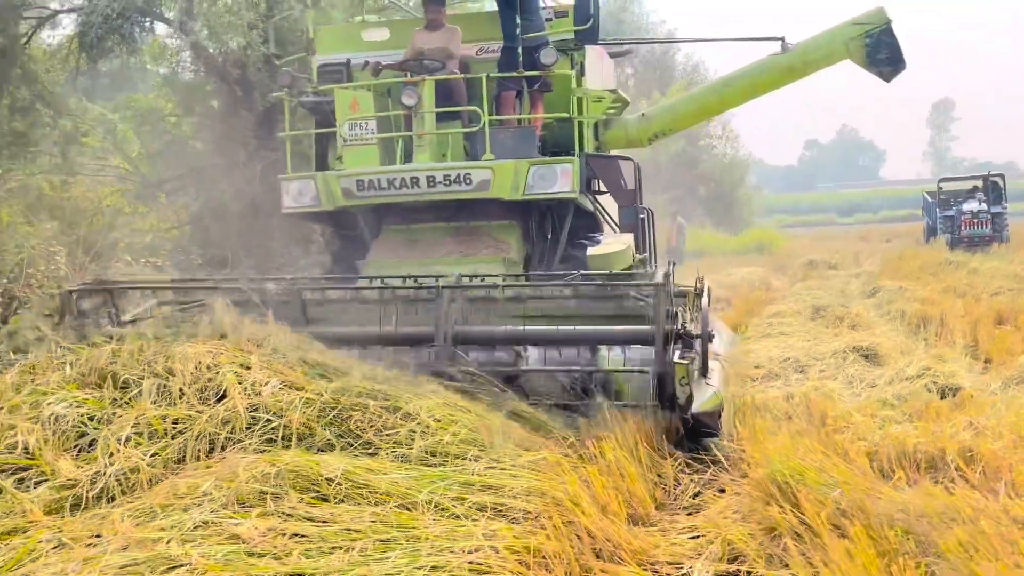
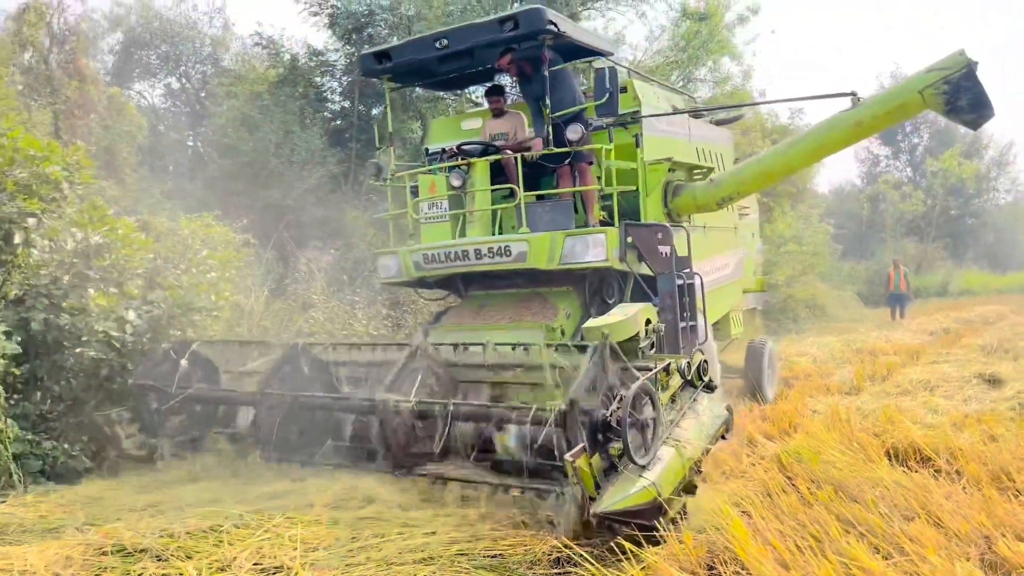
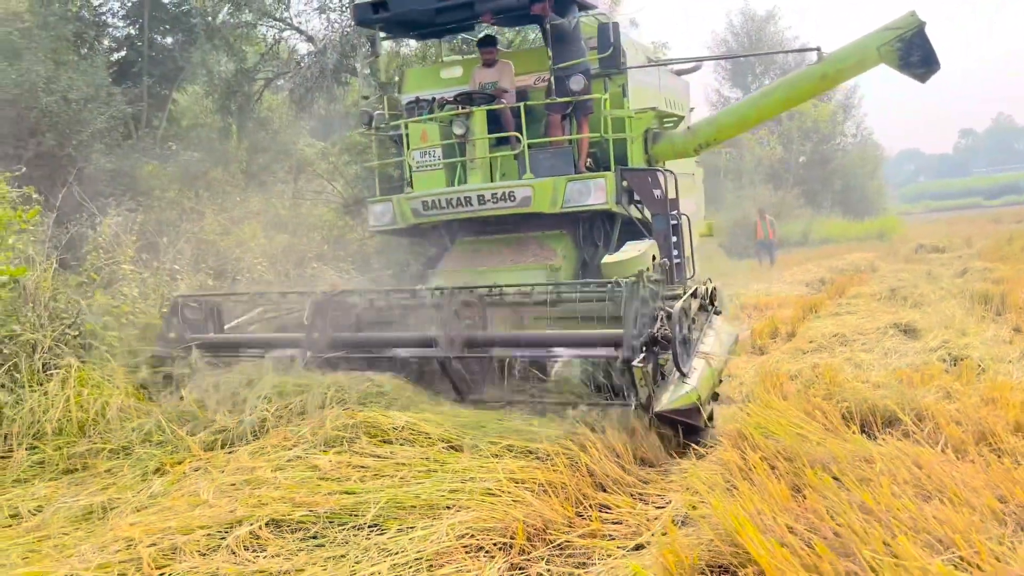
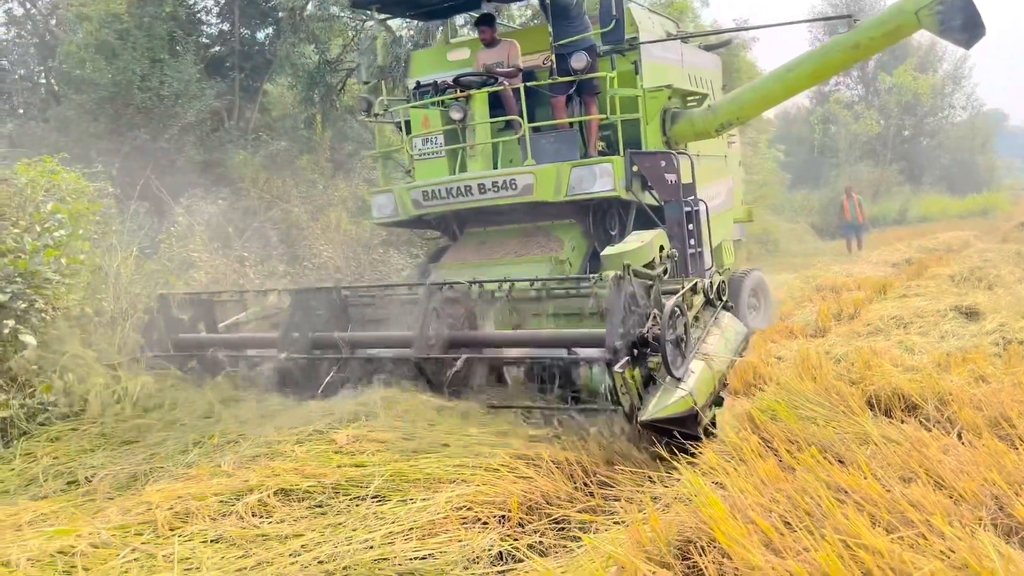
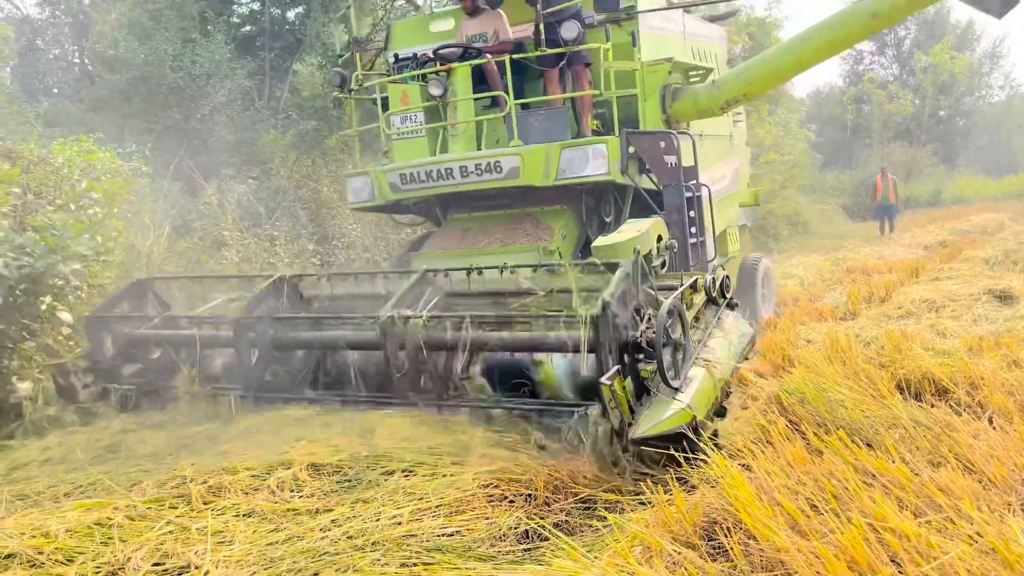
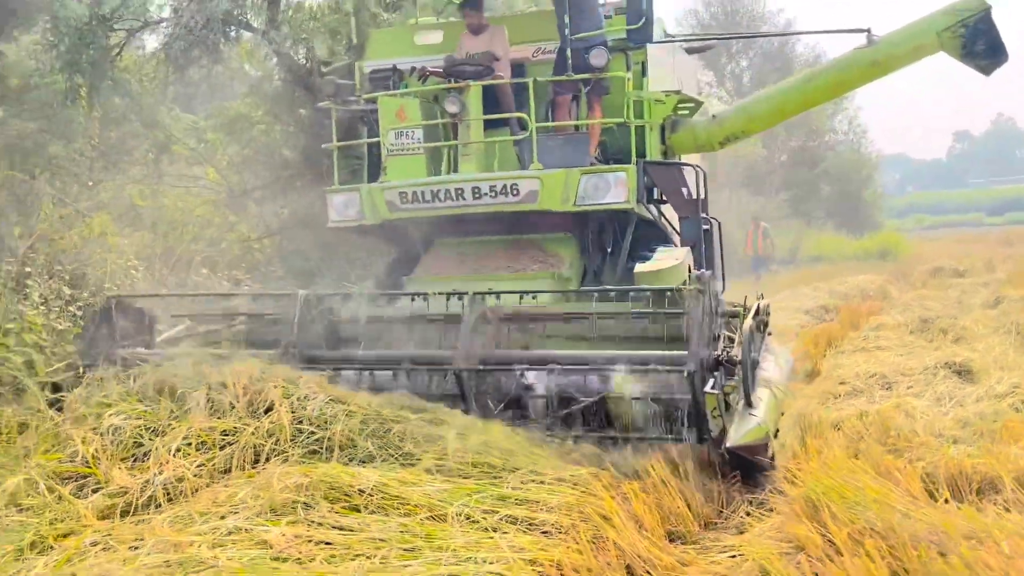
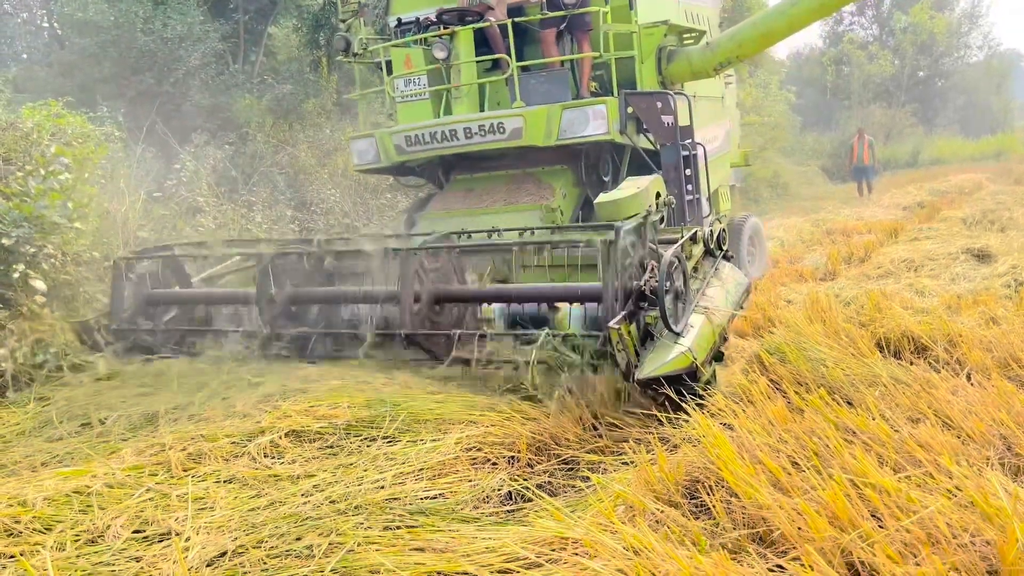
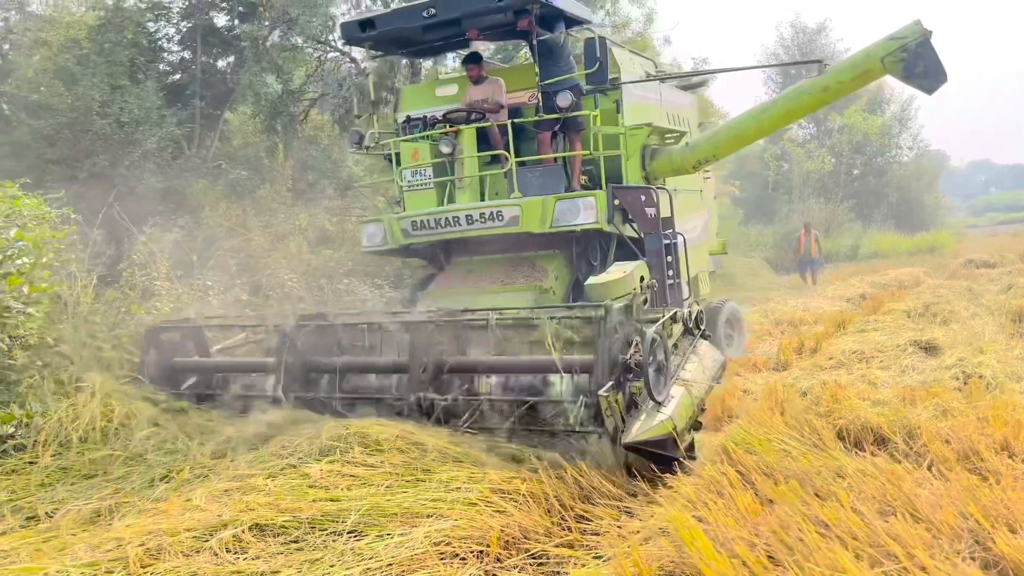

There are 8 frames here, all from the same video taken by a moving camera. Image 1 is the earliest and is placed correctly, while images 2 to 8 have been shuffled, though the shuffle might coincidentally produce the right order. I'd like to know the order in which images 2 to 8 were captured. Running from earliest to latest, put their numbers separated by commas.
6, 3, 8, 4, 7, 5, 2
